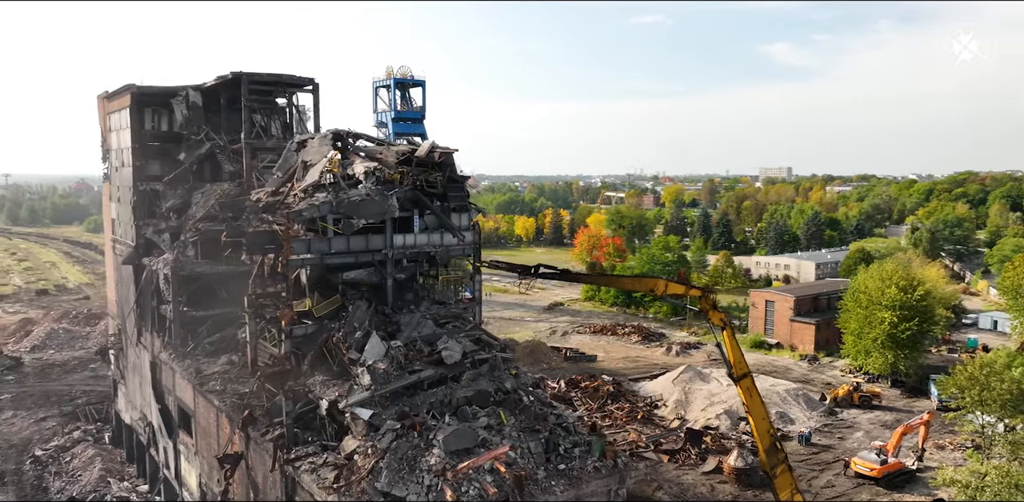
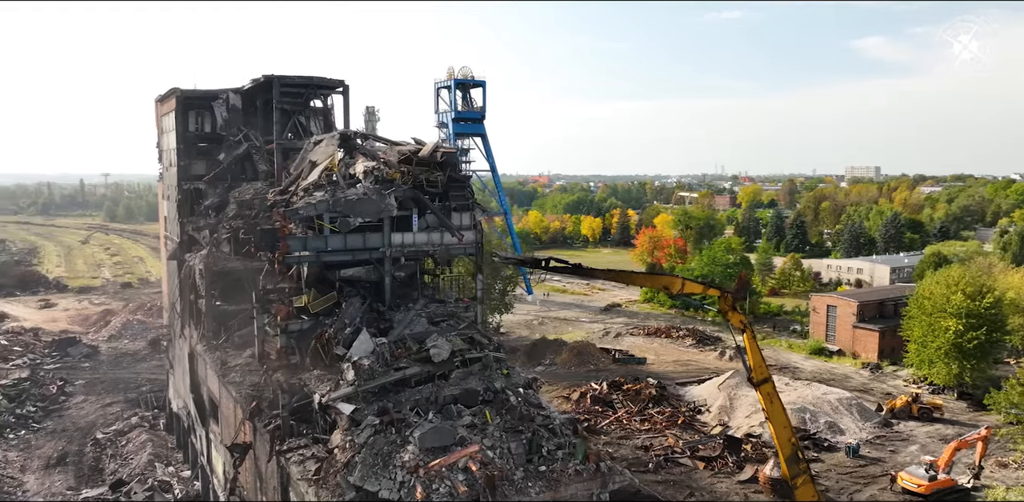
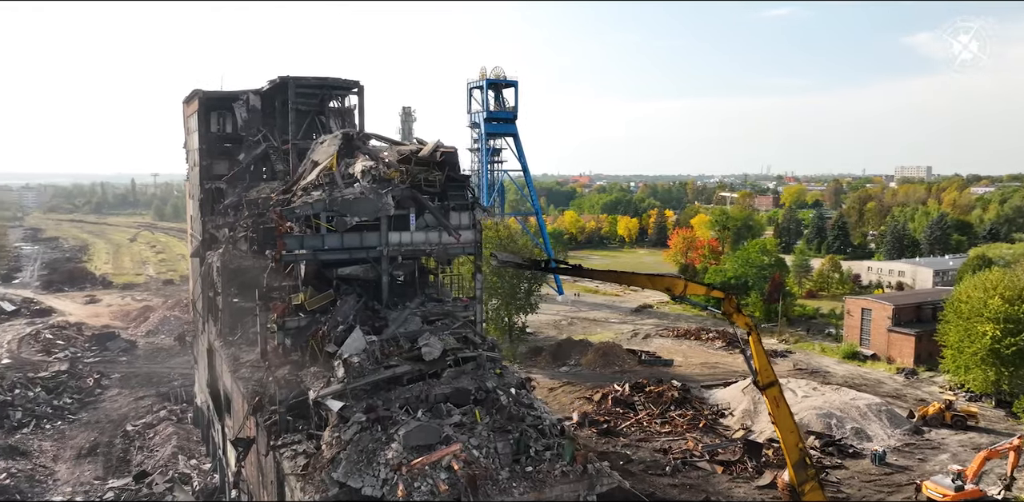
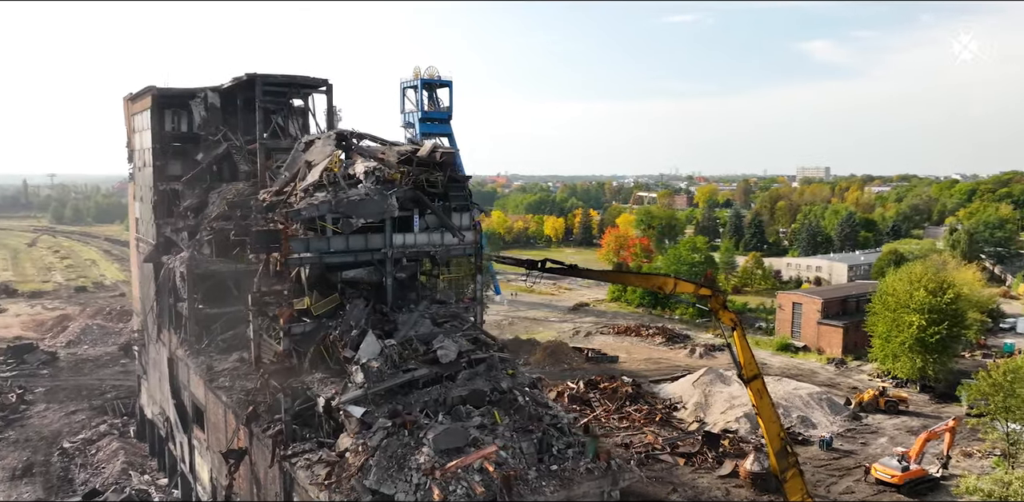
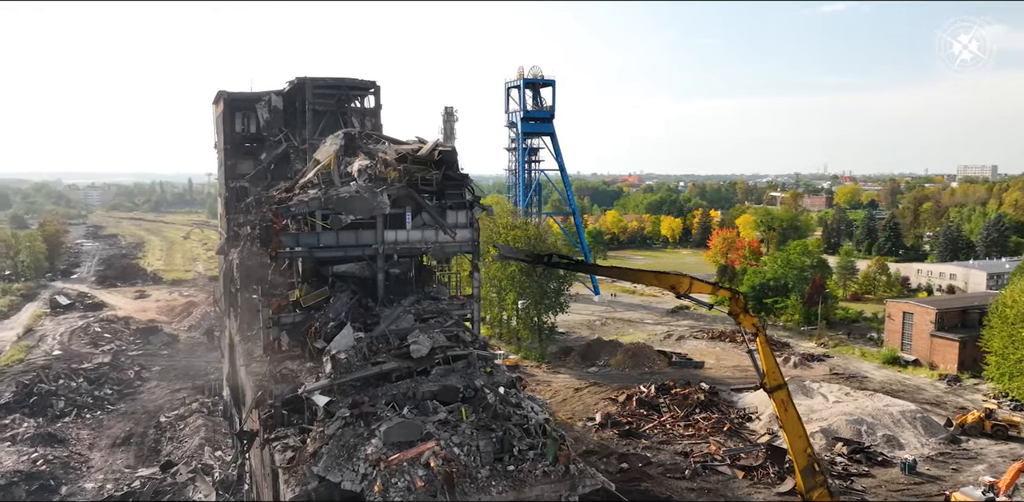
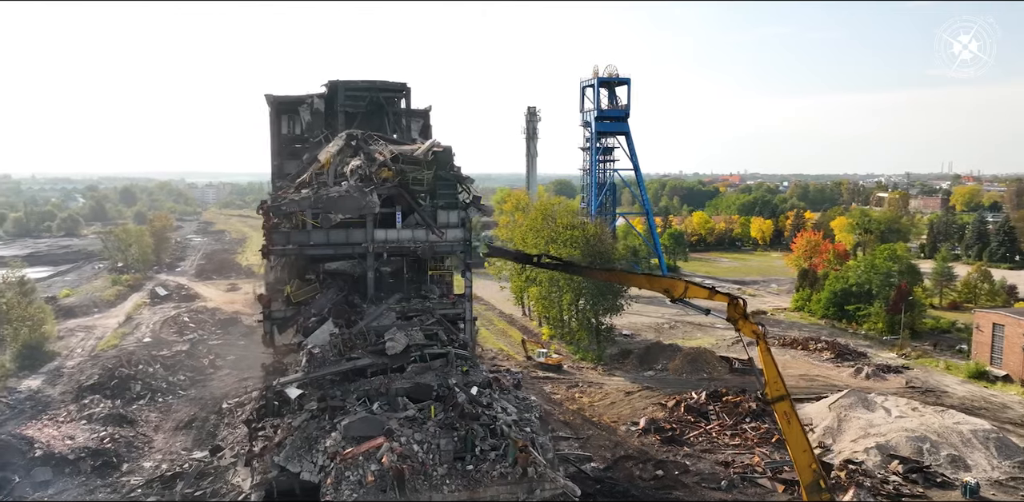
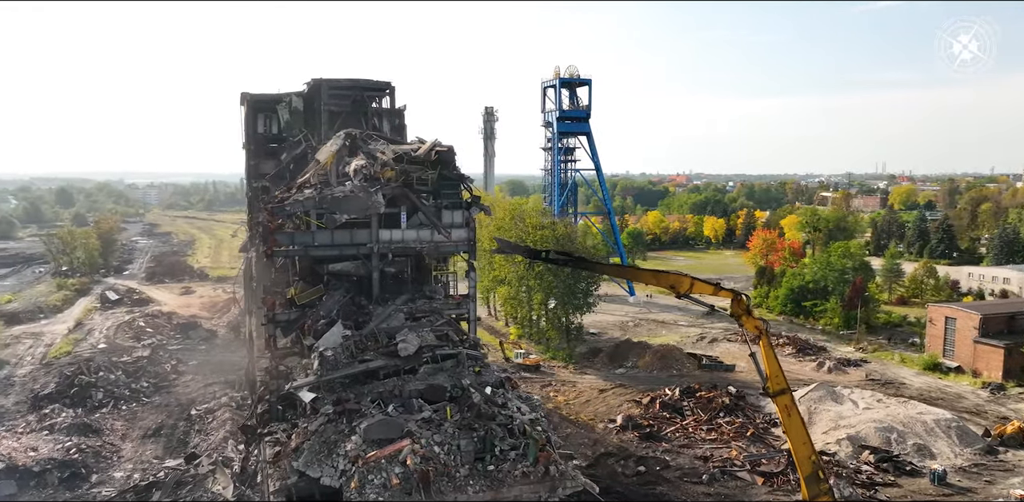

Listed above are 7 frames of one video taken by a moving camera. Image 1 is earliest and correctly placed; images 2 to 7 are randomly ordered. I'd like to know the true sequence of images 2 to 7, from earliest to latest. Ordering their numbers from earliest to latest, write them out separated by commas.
4, 2, 3, 5, 7, 6
